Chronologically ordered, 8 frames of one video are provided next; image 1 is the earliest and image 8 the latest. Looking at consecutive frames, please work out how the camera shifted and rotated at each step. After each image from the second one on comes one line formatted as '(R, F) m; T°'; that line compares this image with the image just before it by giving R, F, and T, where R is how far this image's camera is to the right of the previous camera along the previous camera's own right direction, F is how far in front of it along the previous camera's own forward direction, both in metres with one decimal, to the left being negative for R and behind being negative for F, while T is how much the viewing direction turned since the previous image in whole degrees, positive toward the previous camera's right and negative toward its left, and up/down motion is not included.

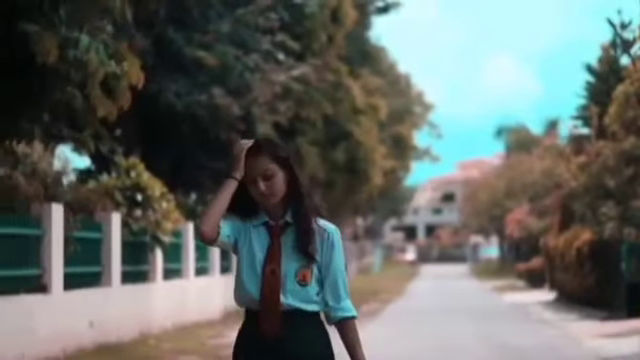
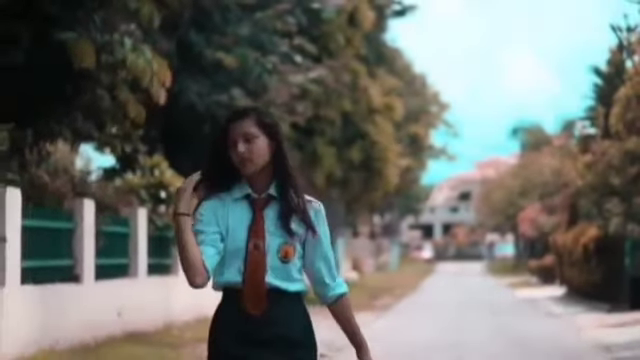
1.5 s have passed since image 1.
(+0.1, -1.1) m; -1°
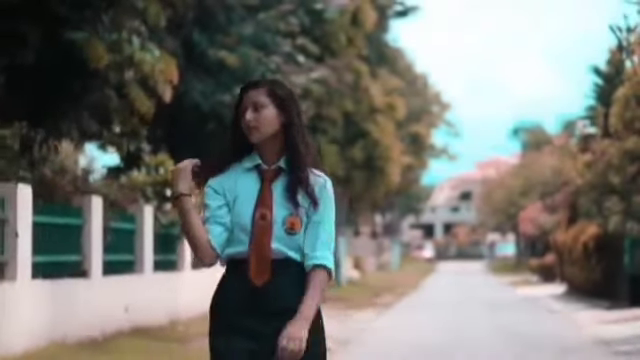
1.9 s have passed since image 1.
(0.0, -0.3) m; 0°
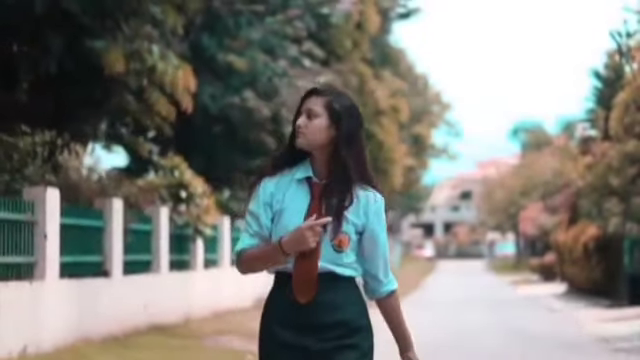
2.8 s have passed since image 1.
(-0.2, -0.7) m; 0°
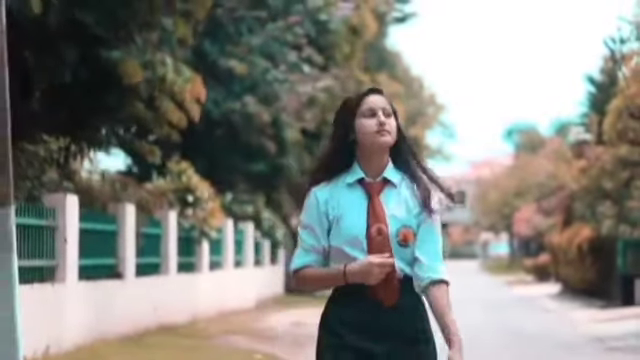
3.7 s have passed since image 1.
(-0.2, -0.7) m; 0°
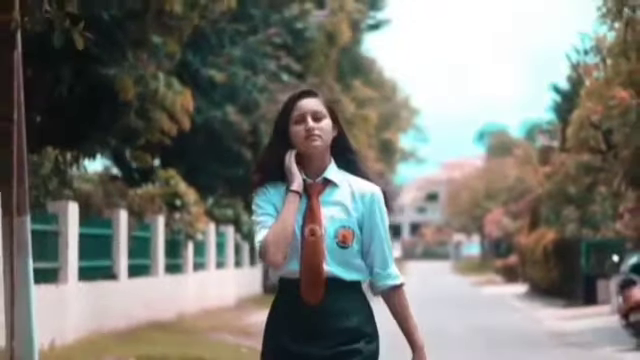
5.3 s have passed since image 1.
(-0.1, -1.4) m; +1°
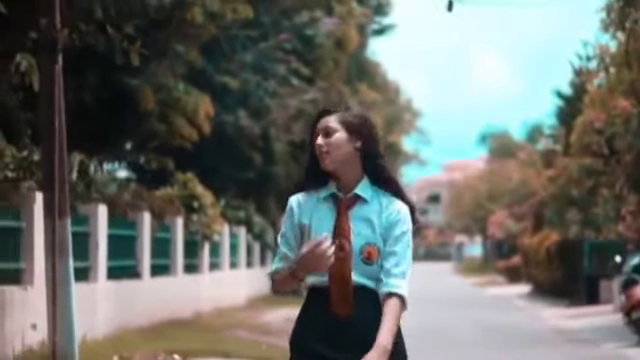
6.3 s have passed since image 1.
(-0.2, -0.9) m; 0°
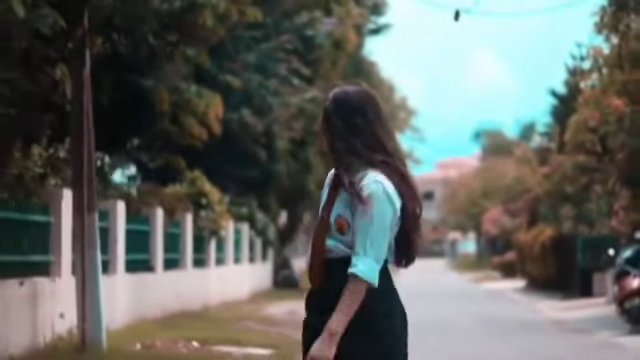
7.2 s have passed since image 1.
(-0.2, -0.9) m; 0°
